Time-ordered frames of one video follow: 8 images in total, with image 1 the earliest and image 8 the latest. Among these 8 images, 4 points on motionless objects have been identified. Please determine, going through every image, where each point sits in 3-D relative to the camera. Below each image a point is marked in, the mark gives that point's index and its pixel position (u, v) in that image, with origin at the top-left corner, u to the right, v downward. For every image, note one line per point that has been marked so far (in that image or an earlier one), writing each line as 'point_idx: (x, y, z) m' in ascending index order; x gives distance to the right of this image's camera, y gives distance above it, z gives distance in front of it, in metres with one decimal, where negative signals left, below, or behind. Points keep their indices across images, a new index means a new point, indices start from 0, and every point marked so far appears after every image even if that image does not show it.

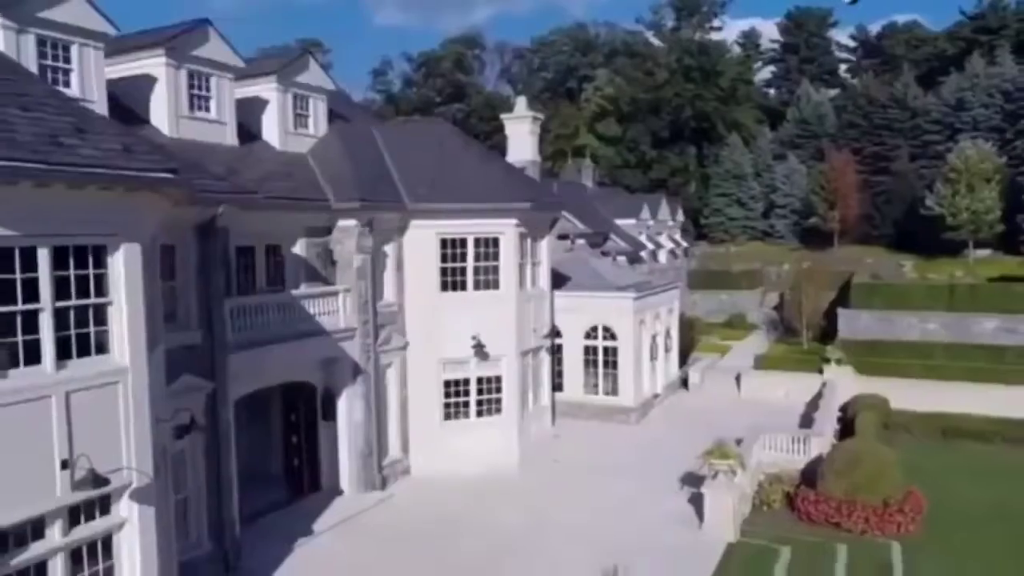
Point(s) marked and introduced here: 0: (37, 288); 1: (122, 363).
0: (-5.5, 0.0, +8.9) m
1: (-5.0, -1.0, +9.8) m
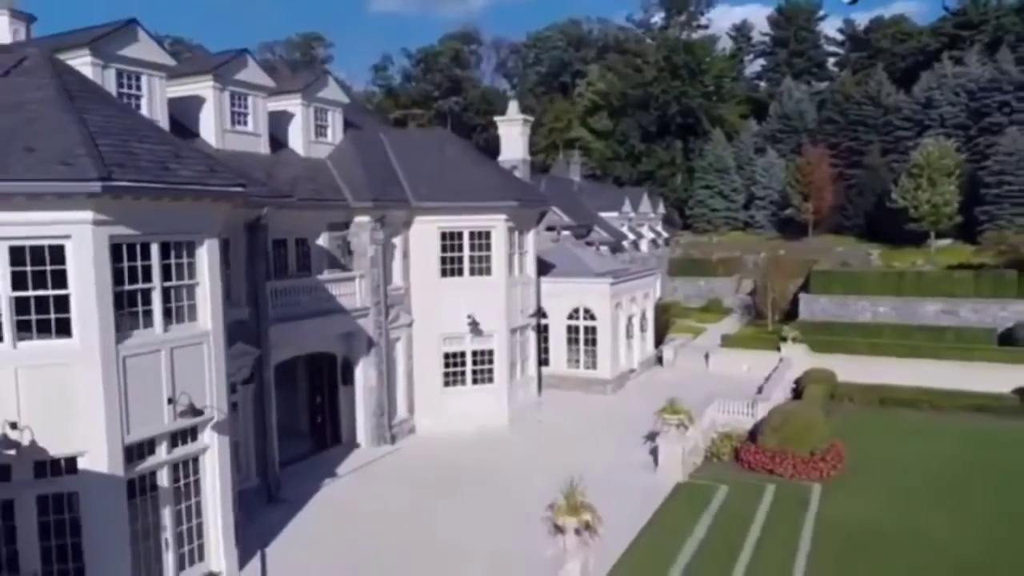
0: (-5.8, +0.2, +12.2) m
1: (-5.3, -0.7, +13.1) m
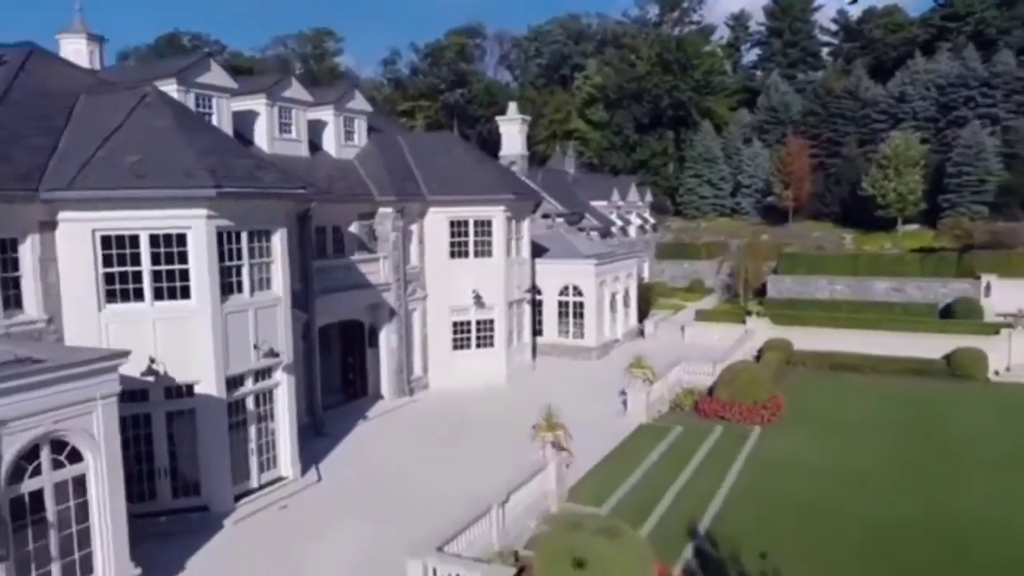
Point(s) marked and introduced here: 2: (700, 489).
0: (-5.9, +0.7, +16.7) m
1: (-5.4, -0.2, +17.6) m
2: (+5.0, -4.8, +18.2) m
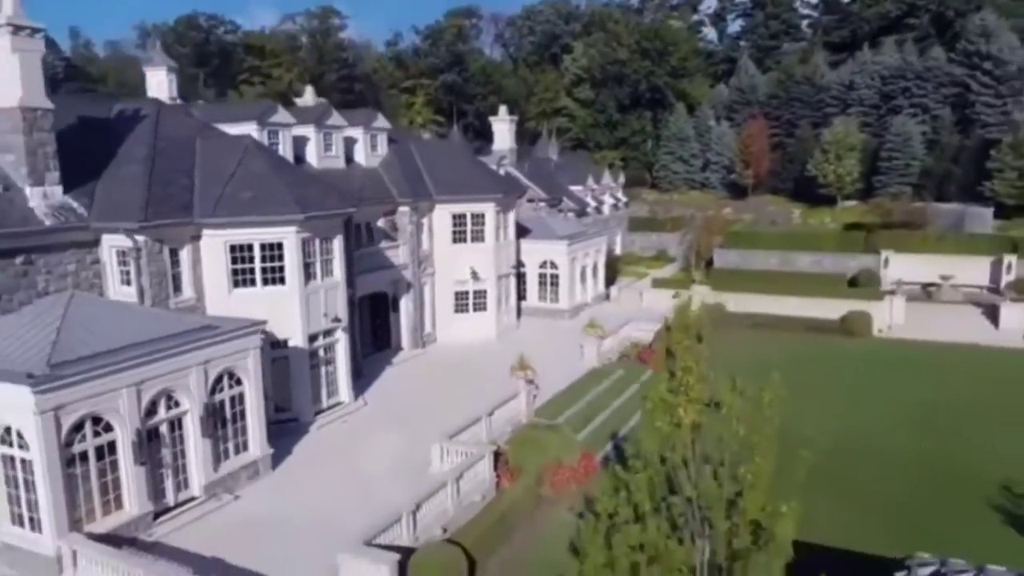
0: (-6.4, +1.1, +25.0) m
1: (-5.9, +0.3, +26.0) m
2: (+4.5, -4.3, +26.9) m
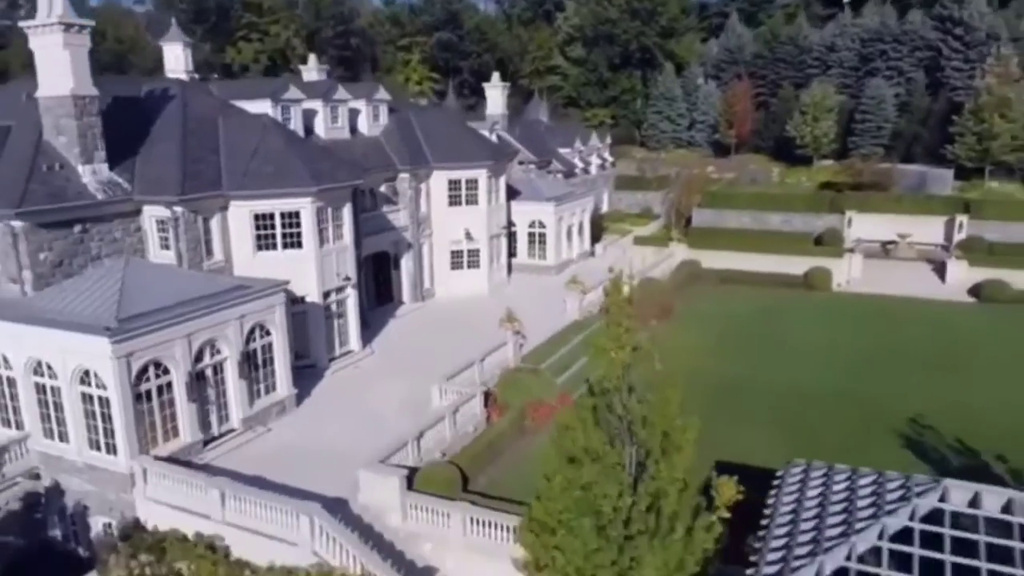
0: (-6.9, +2.5, +28.4) m
1: (-6.4, +1.7, +29.5) m
2: (+4.1, -2.7, +30.7) m
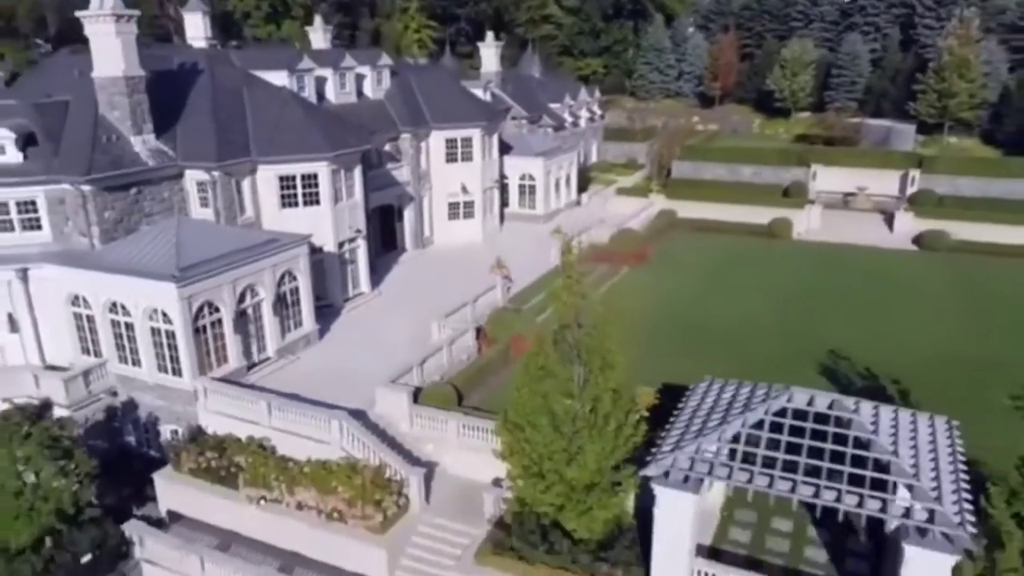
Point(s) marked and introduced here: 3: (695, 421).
0: (-7.4, +4.6, +32.8) m
1: (-6.9, +3.9, +34.0) m
2: (+3.6, -0.5, +35.5) m
3: (+4.1, -3.0, +17.1) m
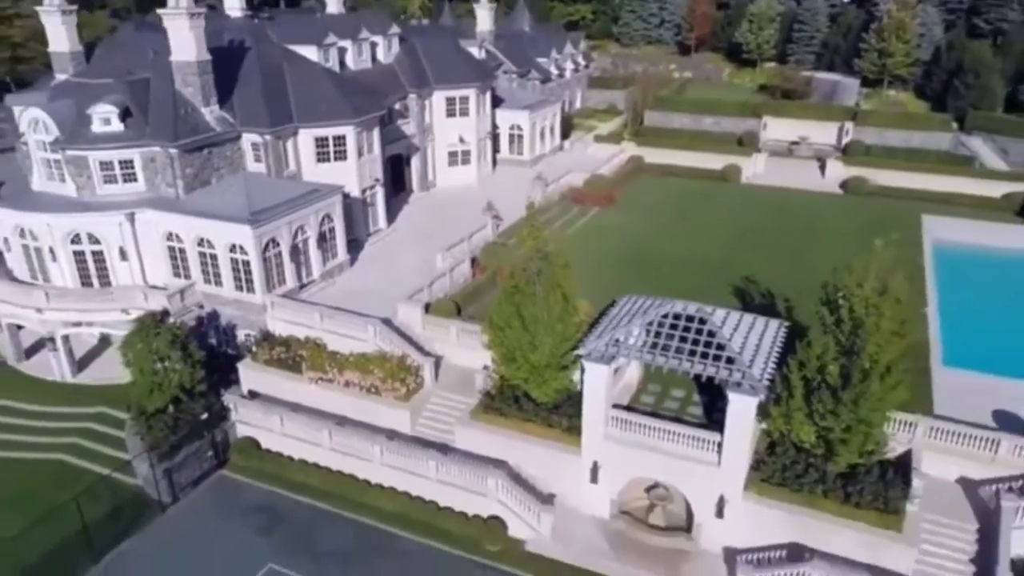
0: (-8.0, +7.9, +41.0) m
1: (-7.5, +7.3, +42.2) m
2: (+2.9, +3.1, +44.2) m
3: (+3.5, -1.1, +26.1) m
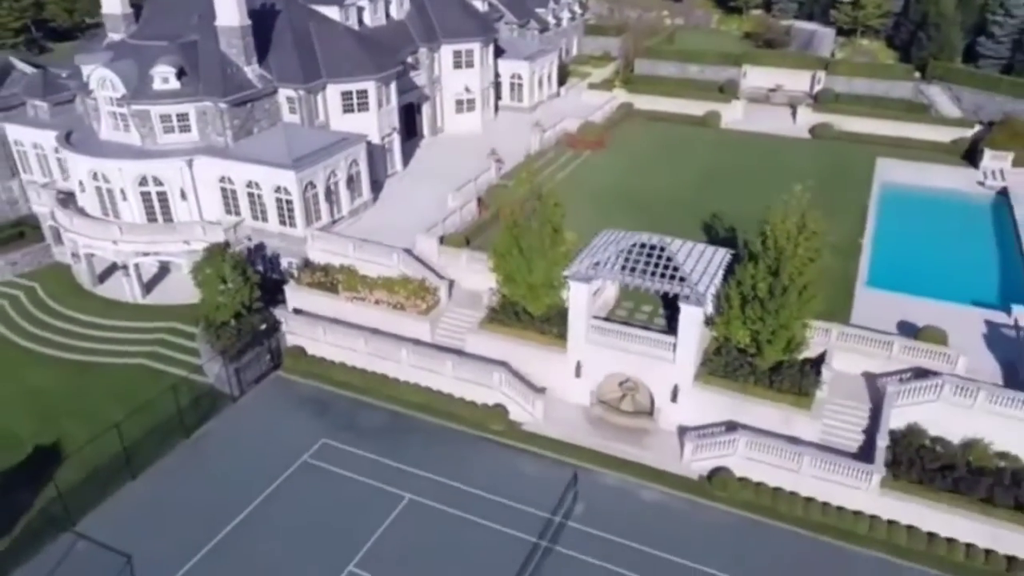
0: (-7.9, +11.9, +46.7) m
1: (-7.5, +11.4, +48.0) m
2: (+2.9, +7.3, +50.3) m
3: (+3.5, +1.6, +32.6) m
